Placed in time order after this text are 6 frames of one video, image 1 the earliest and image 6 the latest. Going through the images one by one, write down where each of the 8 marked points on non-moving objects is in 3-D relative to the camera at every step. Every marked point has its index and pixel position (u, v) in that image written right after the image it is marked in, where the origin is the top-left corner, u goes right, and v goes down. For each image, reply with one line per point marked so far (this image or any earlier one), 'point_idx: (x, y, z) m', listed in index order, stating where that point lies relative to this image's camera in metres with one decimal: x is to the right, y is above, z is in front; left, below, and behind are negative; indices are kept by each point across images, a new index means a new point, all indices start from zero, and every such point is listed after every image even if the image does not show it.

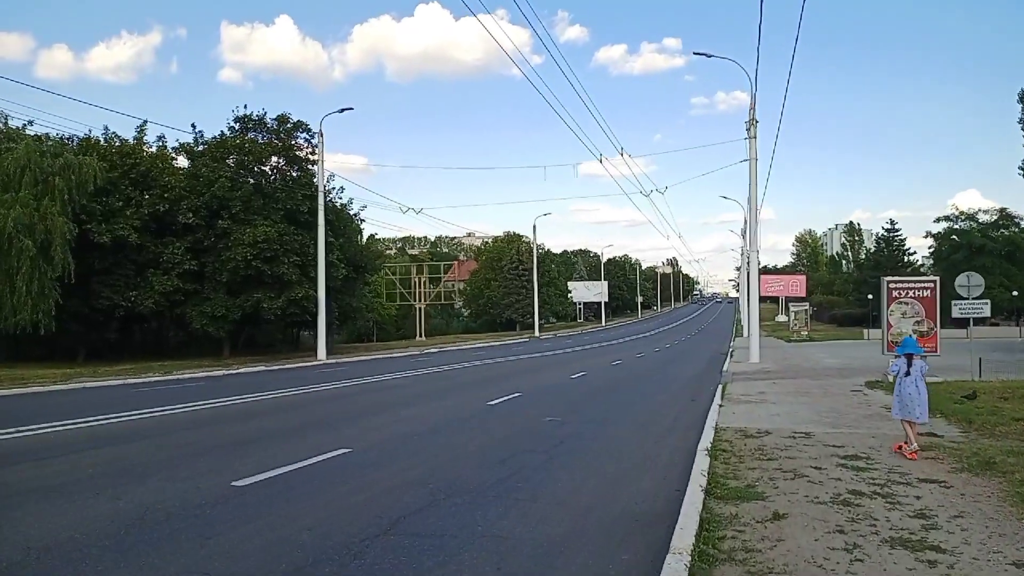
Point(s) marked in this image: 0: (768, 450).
0: (+3.0, -1.9, +10.6) m
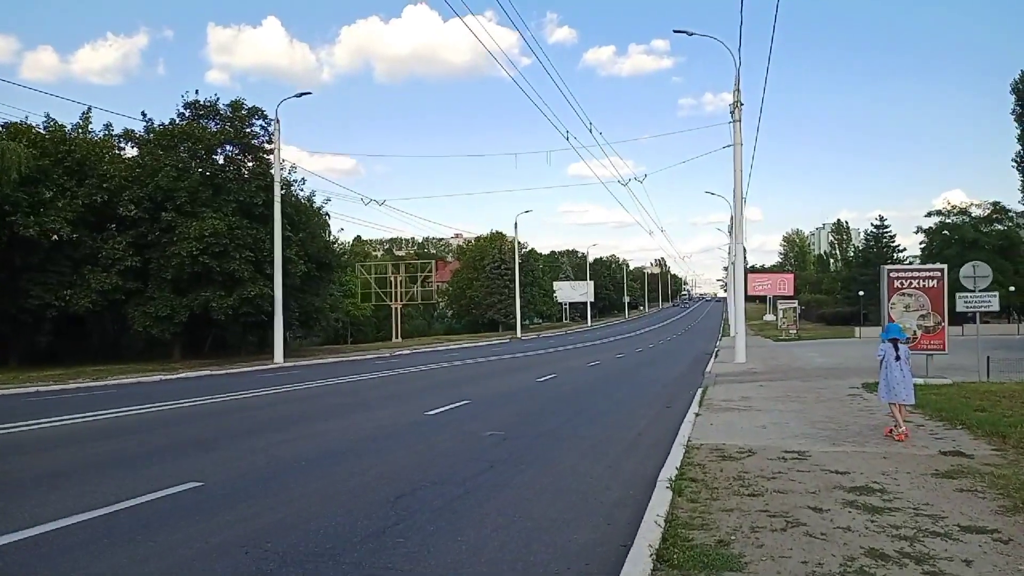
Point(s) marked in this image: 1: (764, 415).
0: (+2.1, -1.7, +8.1) m
1: (+3.8, -1.9, +13.4) m
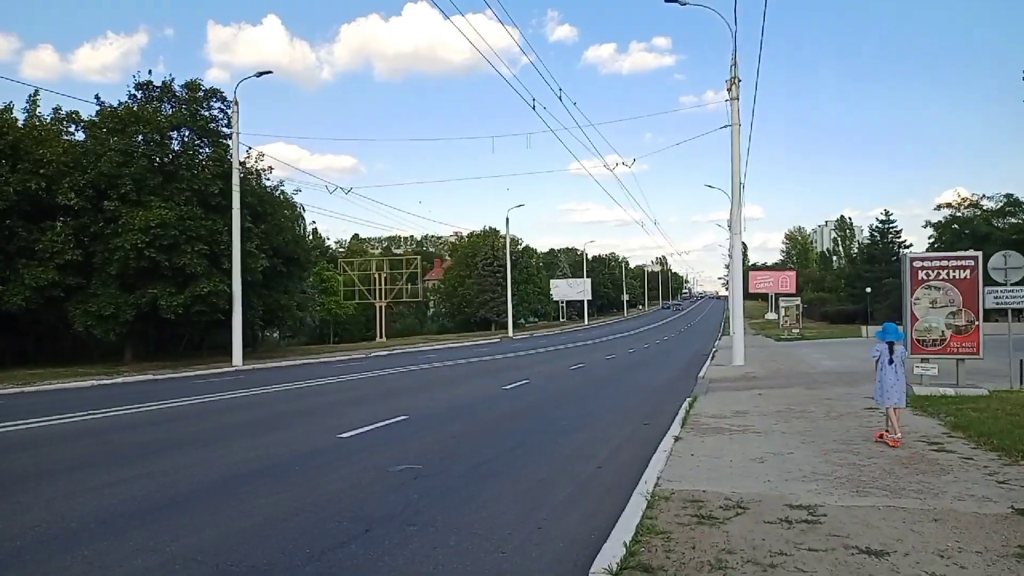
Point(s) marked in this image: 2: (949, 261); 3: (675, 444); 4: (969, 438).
0: (+1.3, -1.6, +5.2) m
1: (+3.0, -1.8, +10.6) m
2: (+7.7, +0.5, +15.8) m
3: (+1.9, -1.8, +10.5) m
4: (+5.3, -1.7, +10.3) m
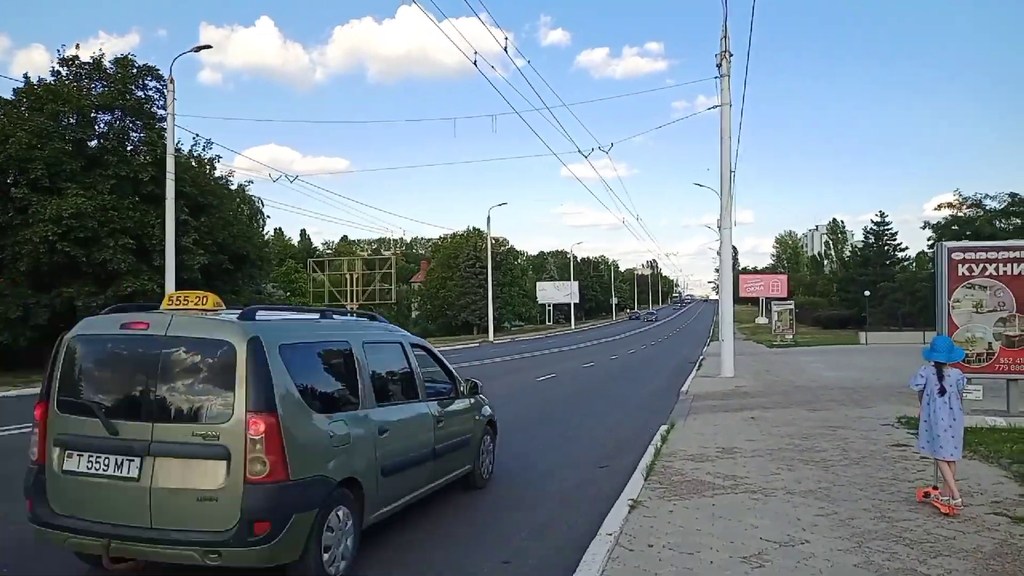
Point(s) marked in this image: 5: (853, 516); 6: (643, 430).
0: (+0.4, -1.5, +1.8) m
1: (+2.0, -1.7, +7.2) m
2: (+6.7, +0.5, +12.5) m
3: (+0.9, -1.8, +7.0) m
4: (+4.3, -1.7, +6.9) m
5: (+2.6, -1.7, +6.9) m
6: (+2.2, -2.4, +14.8) m
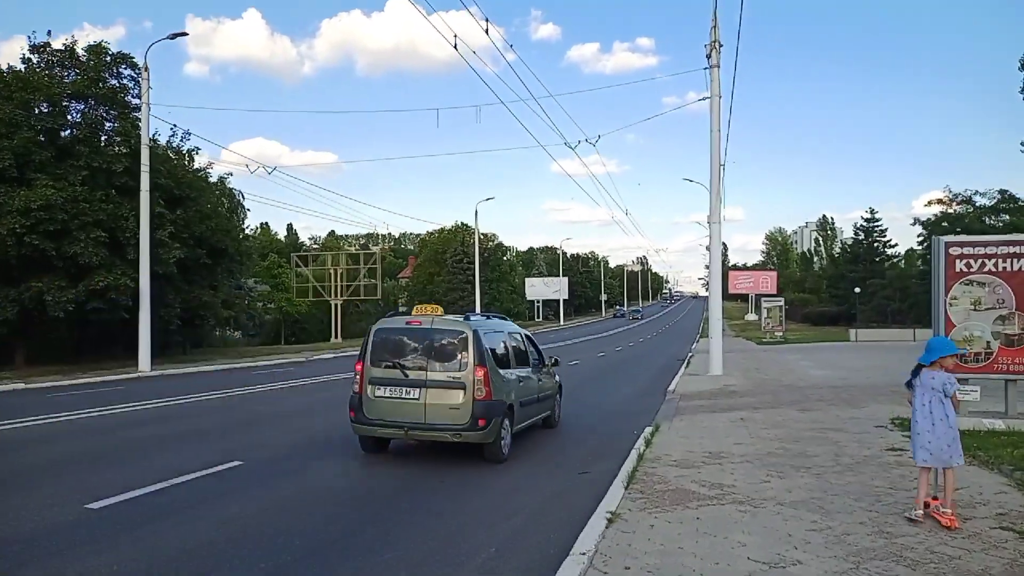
0: (+0.2, -1.5, +1.2) m
1: (+1.8, -1.7, +6.6) m
2: (+6.4, +0.5, +12.0) m
3: (+0.7, -1.7, +6.5) m
4: (+4.1, -1.7, +6.4) m
5: (+2.4, -1.7, +6.4) m
6: (+1.8, -2.3, +14.2) m
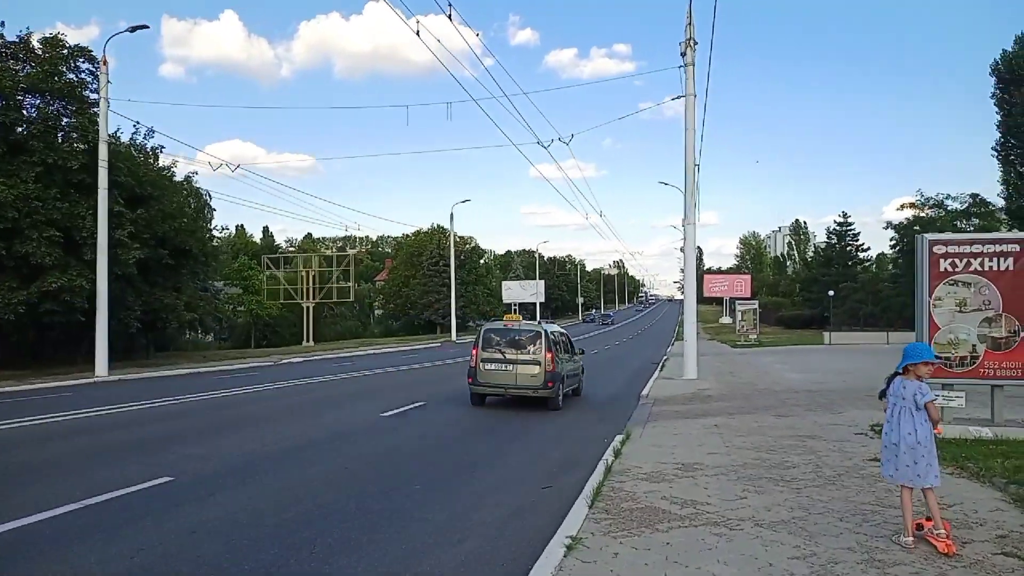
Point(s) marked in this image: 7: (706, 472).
0: (0.0, -1.5, +0.4) m
1: (+1.4, -1.7, +5.9) m
2: (+5.9, +0.5, +11.4) m
3: (+0.3, -1.7, +5.7) m
4: (+3.7, -1.6, +5.7) m
5: (+2.0, -1.7, +5.6) m
6: (+1.3, -2.3, +13.5) m
7: (+1.9, -1.8, +8.9) m
